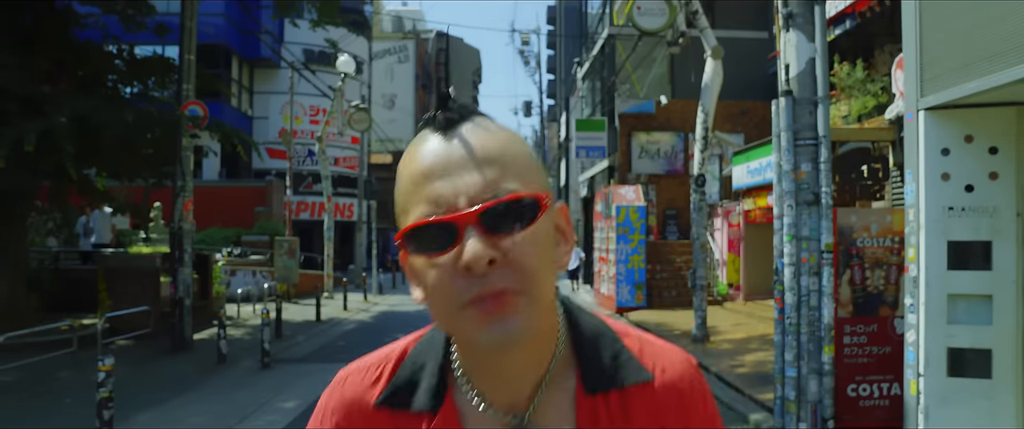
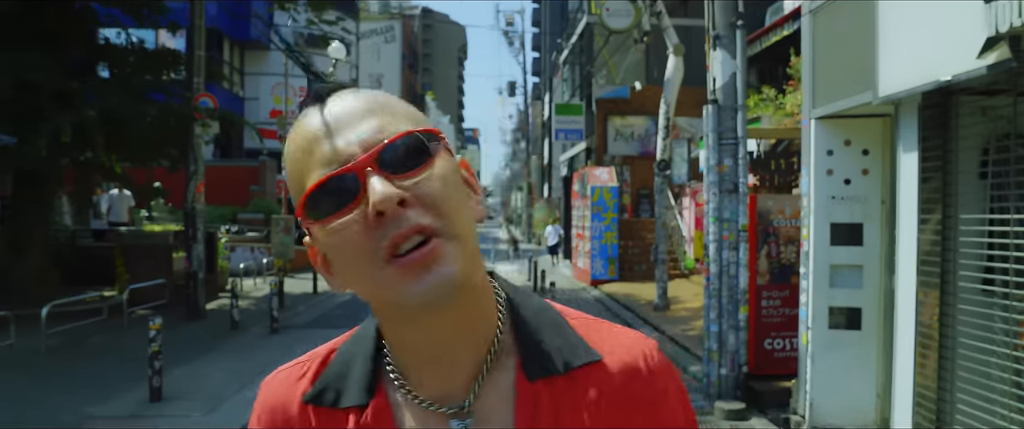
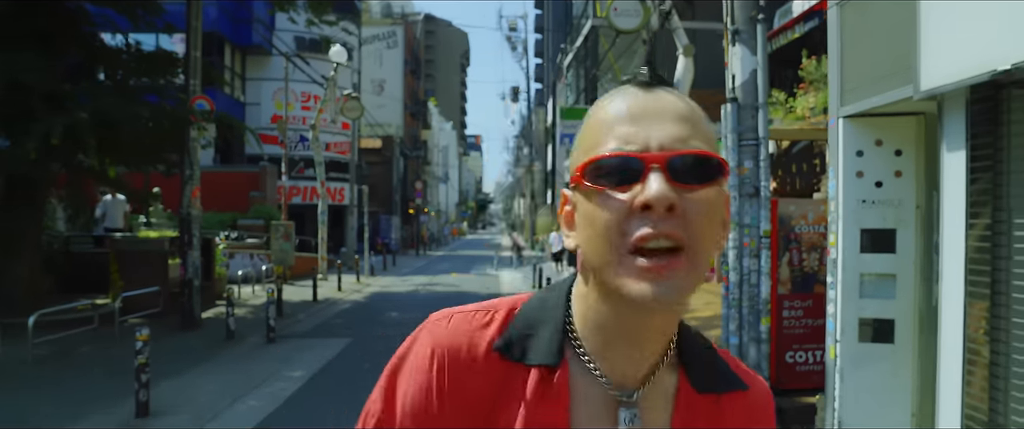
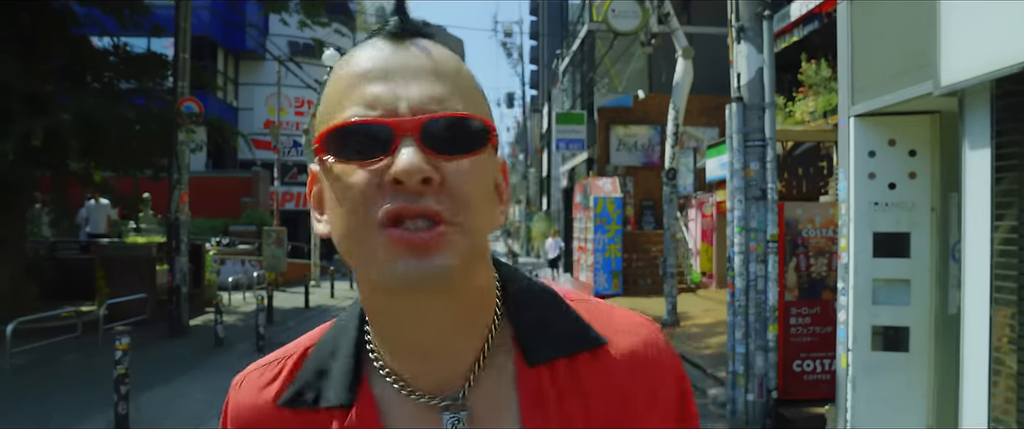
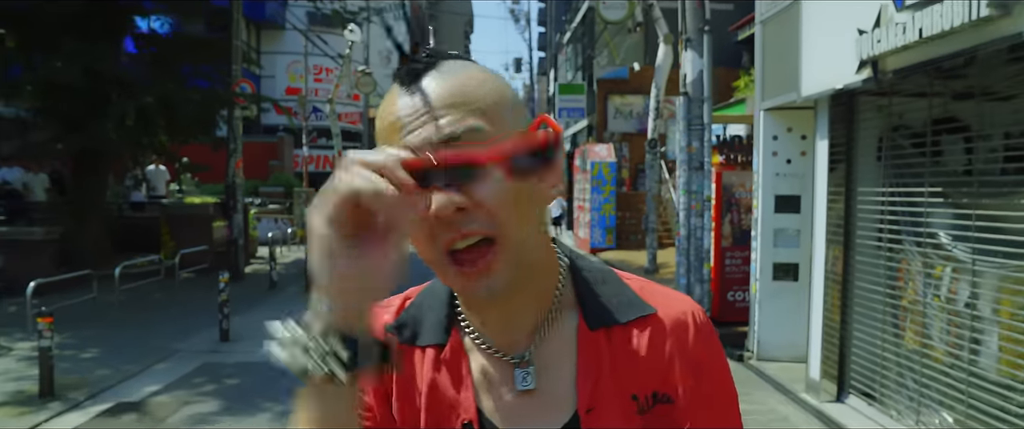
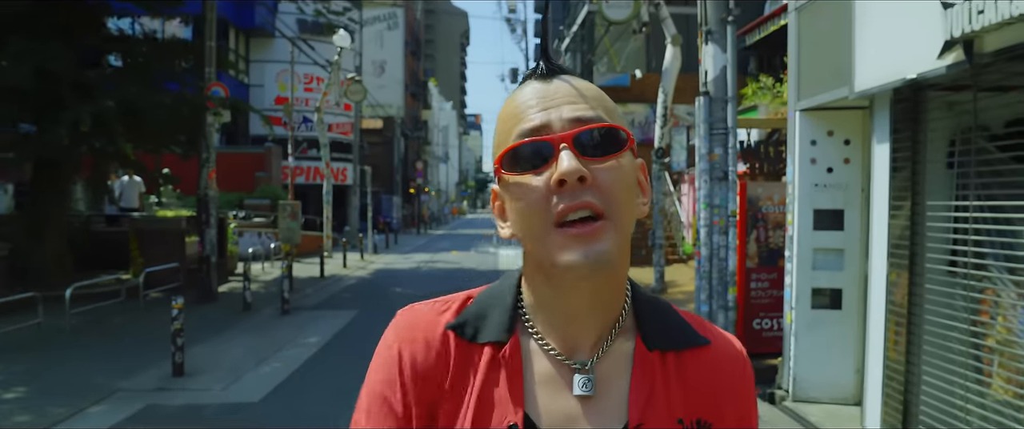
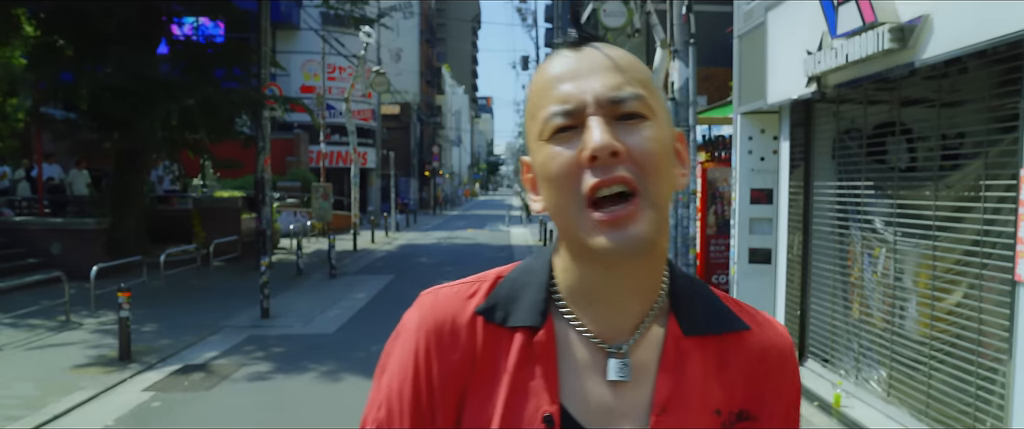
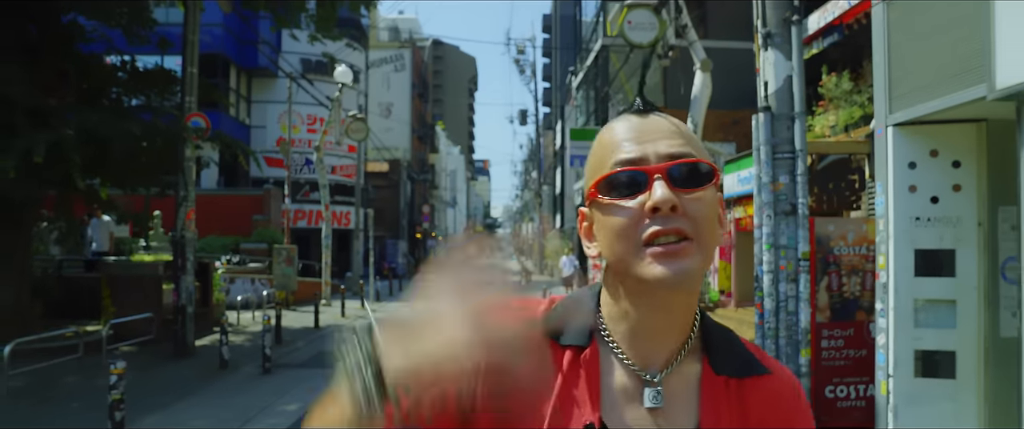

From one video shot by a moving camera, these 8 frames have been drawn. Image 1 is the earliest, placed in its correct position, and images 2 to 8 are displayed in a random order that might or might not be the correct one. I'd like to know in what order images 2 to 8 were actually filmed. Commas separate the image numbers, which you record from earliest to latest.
8, 4, 3, 2, 6, 5, 7
